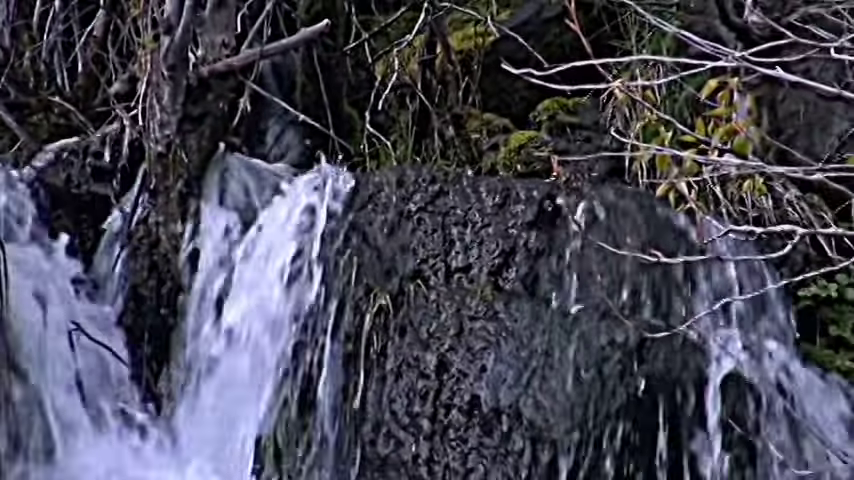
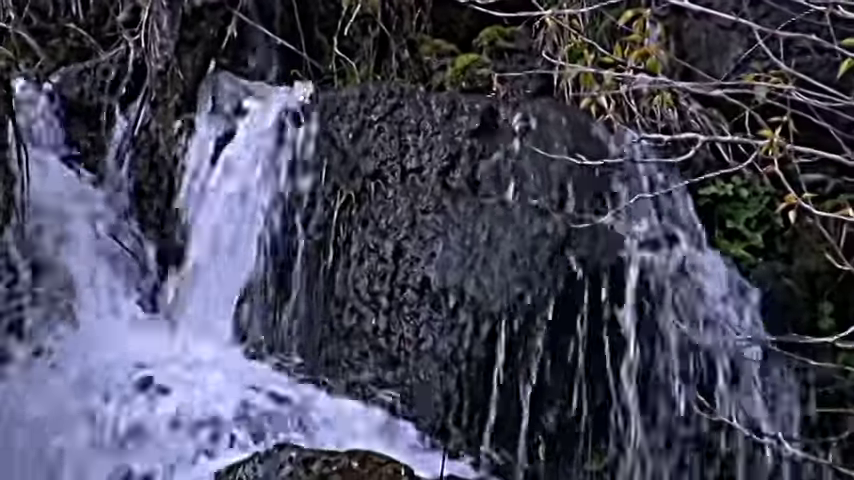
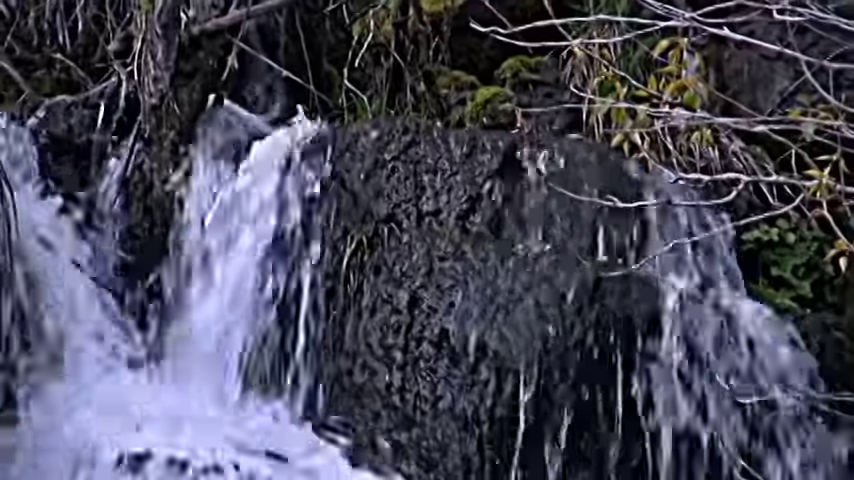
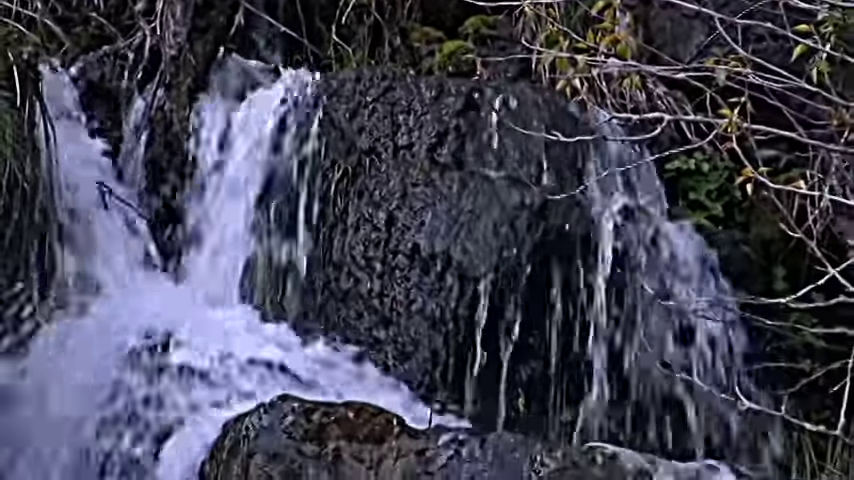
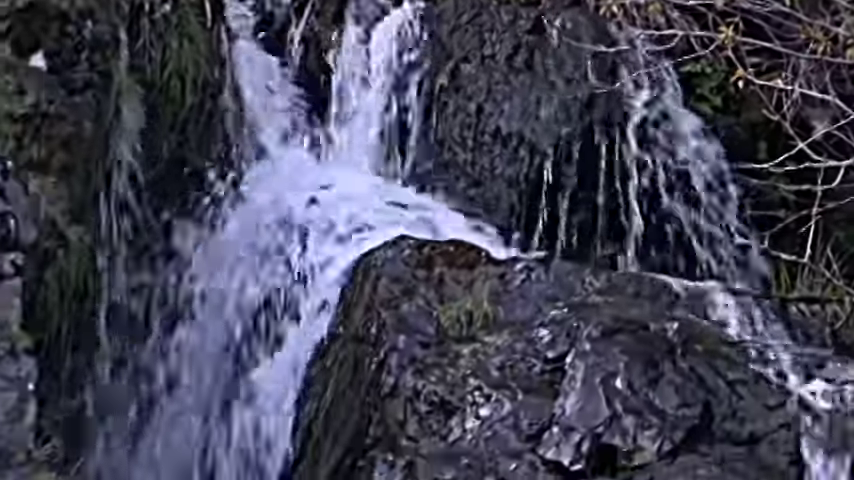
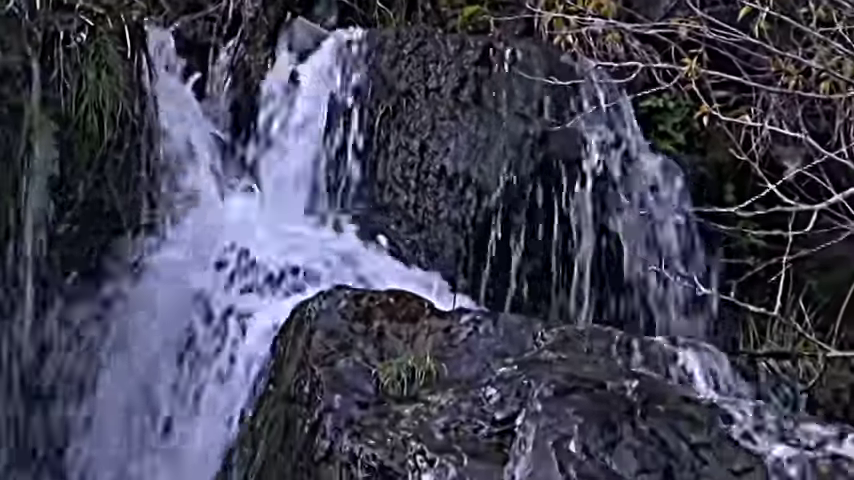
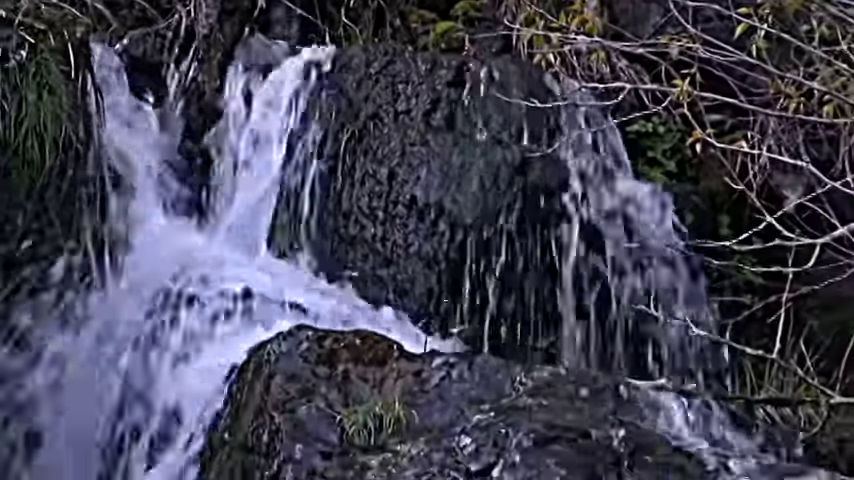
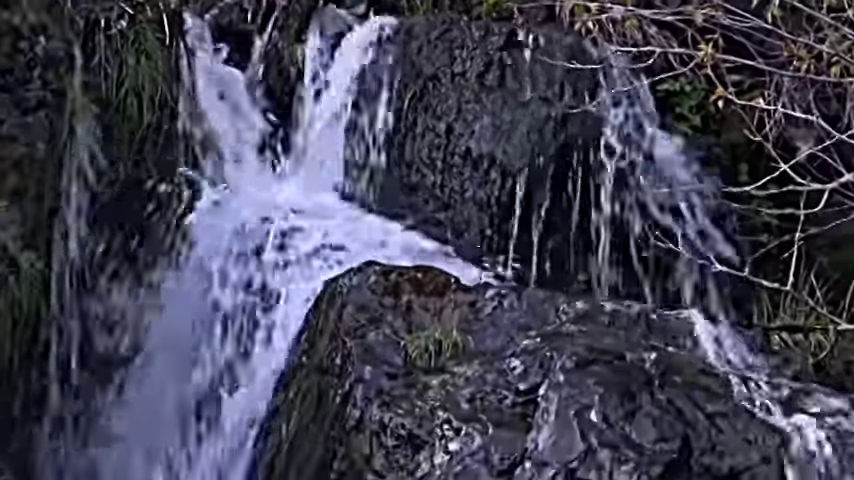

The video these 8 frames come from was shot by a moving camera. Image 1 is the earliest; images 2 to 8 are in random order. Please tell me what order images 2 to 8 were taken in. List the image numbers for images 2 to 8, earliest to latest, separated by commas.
3, 2, 4, 7, 6, 8, 5
